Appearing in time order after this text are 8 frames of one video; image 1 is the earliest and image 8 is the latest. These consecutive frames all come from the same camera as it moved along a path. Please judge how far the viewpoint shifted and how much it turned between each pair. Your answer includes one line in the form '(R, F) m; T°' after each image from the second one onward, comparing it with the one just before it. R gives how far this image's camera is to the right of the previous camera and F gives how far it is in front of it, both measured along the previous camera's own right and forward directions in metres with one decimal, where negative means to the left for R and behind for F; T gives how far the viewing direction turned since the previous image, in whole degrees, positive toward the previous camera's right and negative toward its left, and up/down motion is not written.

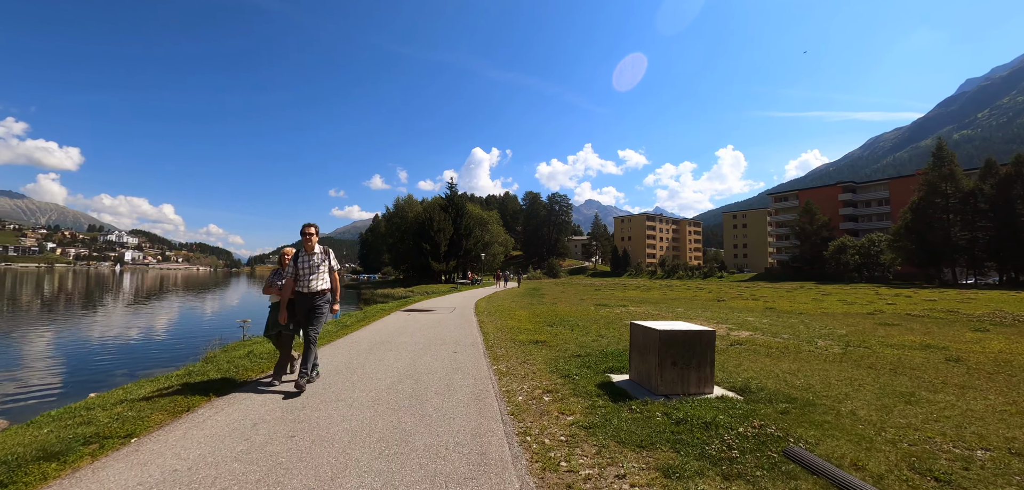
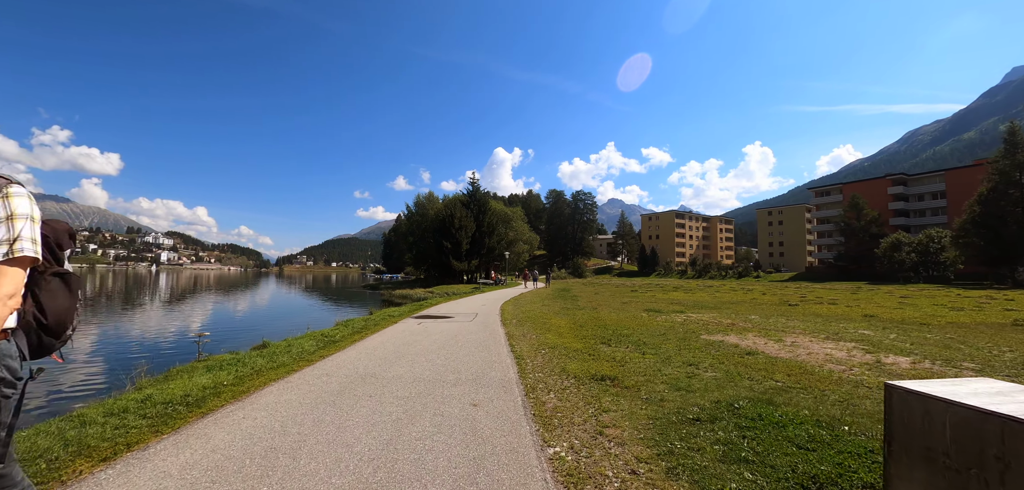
(-0.4, +3.3) m; -3°
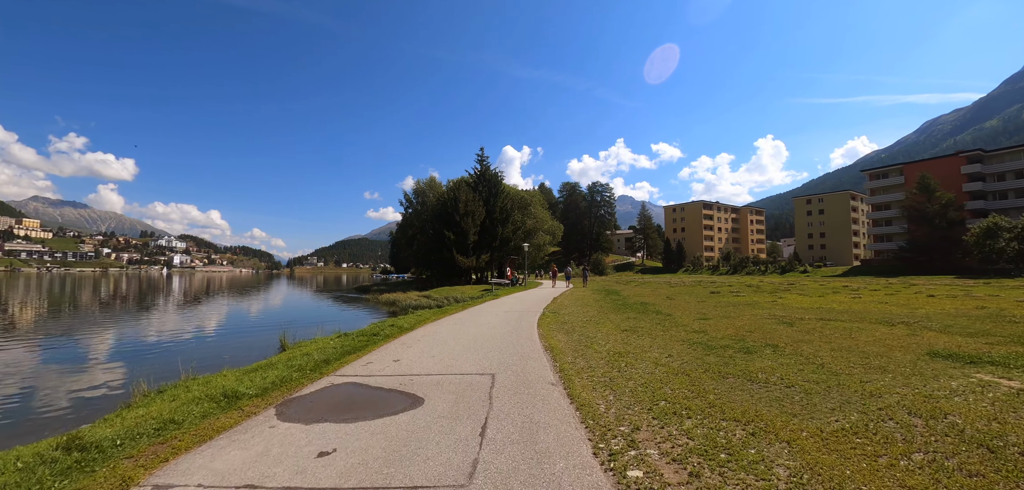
(-1.0, +10.4) m; -1°
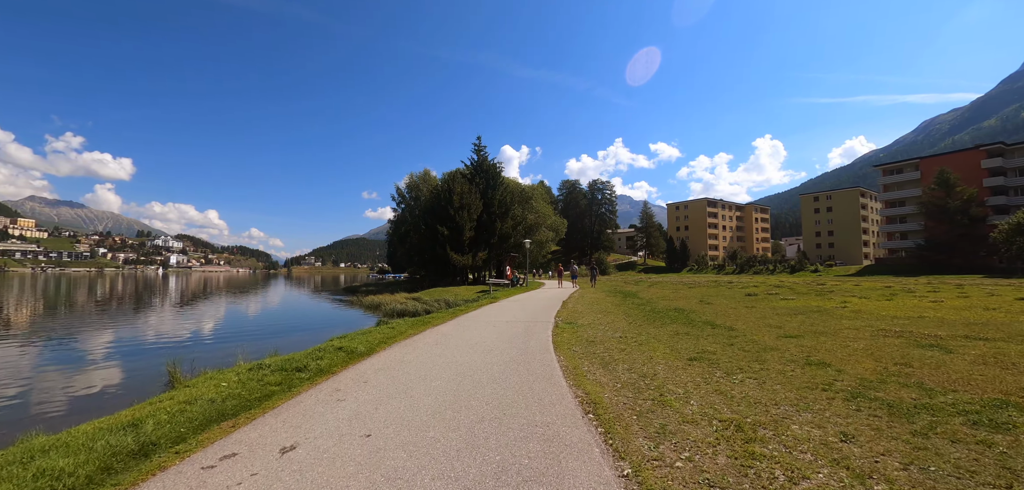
(-0.1, +3.5) m; 0°
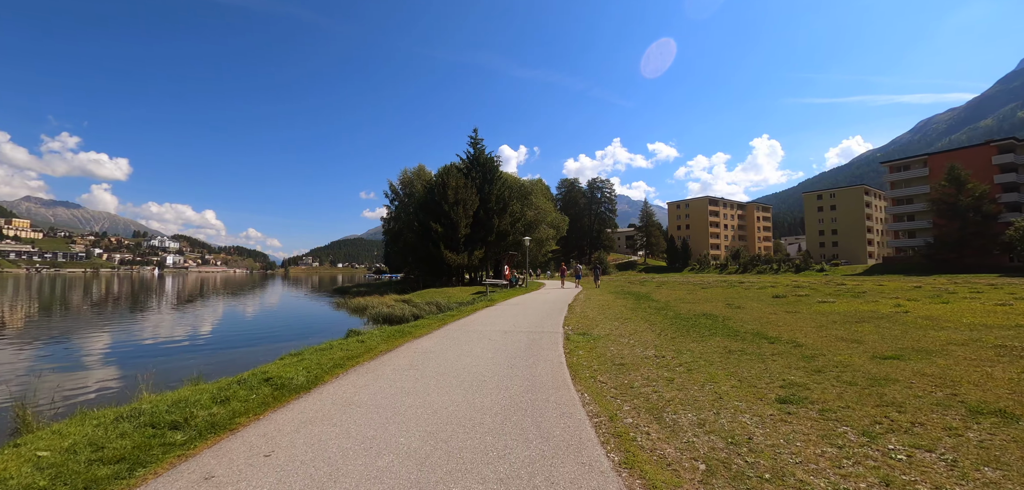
(0.0, +2.2) m; 0°
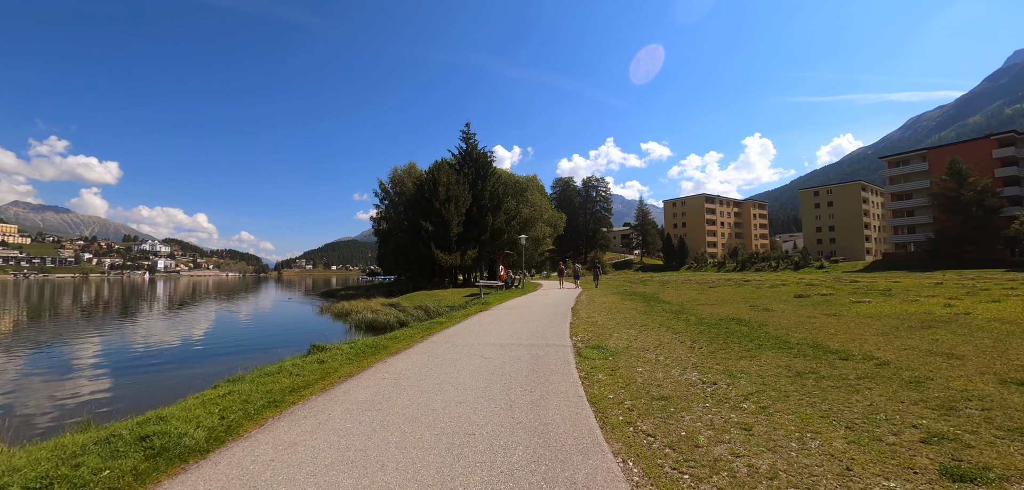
(0.0, +1.7) m; +1°
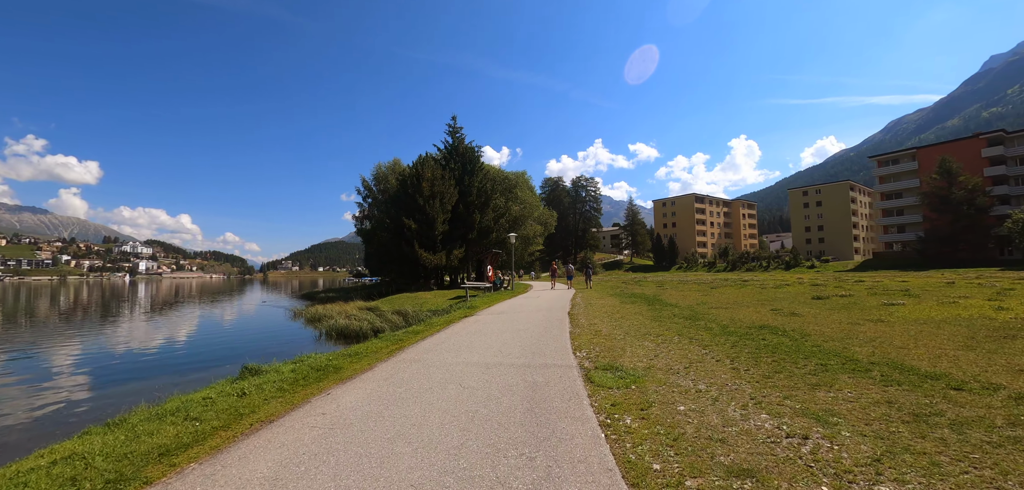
(0.0, +1.7) m; +1°
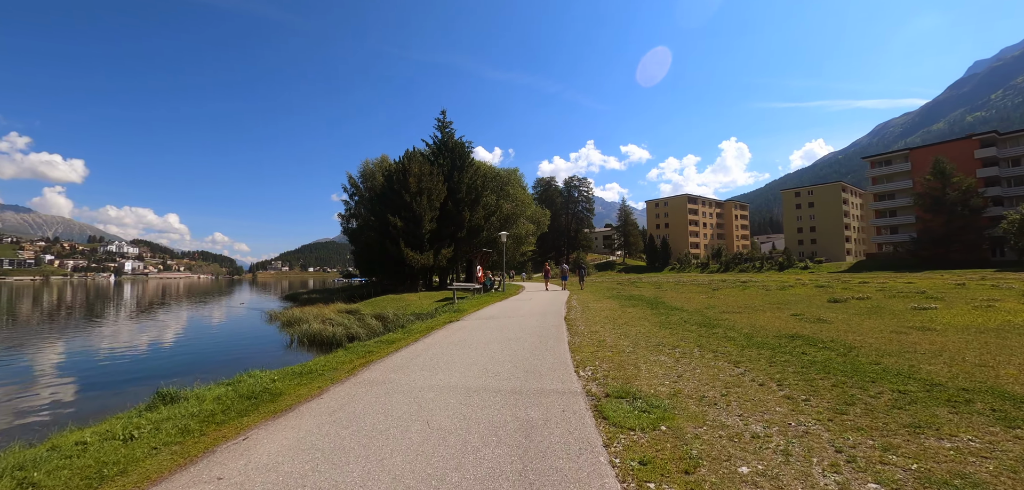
(+0.1, +1.3) m; +1°
